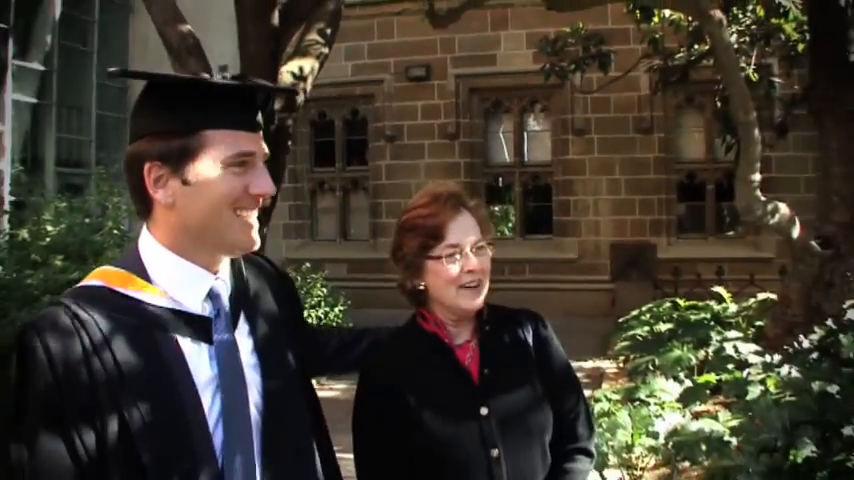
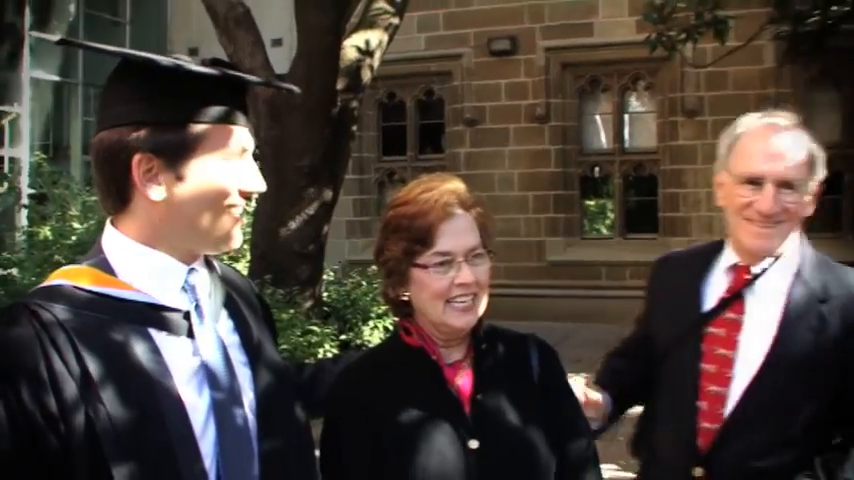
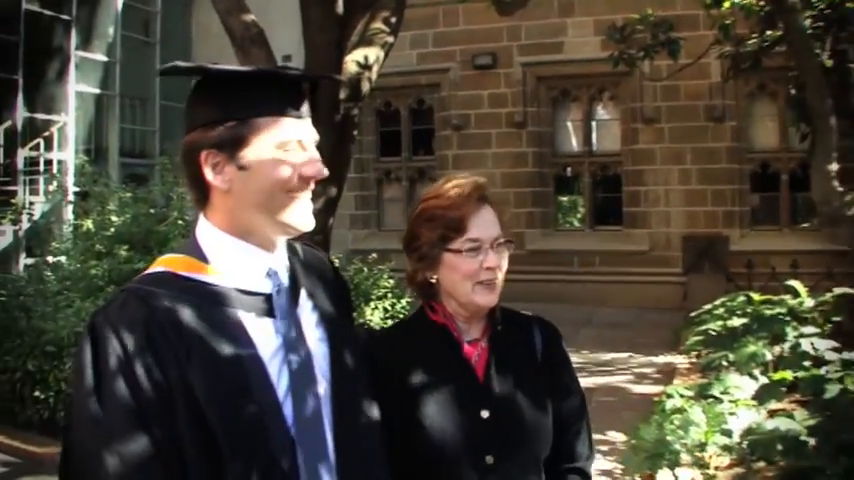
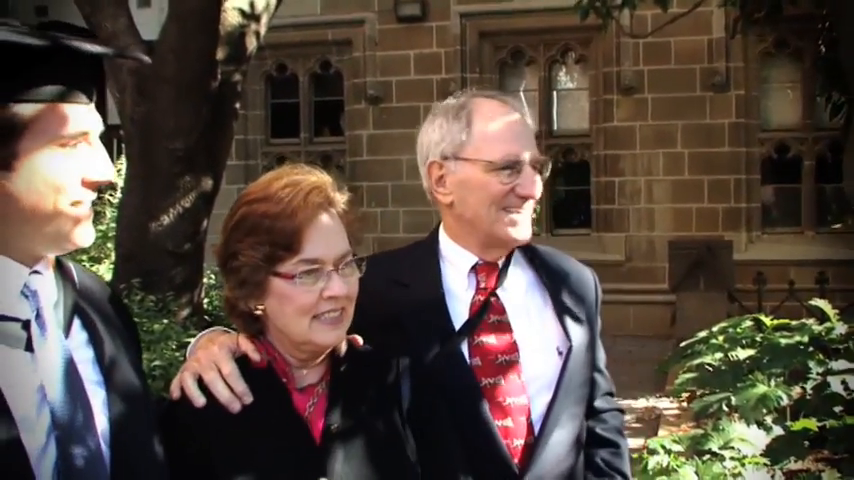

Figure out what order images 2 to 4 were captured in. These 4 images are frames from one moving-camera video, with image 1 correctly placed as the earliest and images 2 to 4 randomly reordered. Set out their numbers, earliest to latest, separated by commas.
3, 2, 4
